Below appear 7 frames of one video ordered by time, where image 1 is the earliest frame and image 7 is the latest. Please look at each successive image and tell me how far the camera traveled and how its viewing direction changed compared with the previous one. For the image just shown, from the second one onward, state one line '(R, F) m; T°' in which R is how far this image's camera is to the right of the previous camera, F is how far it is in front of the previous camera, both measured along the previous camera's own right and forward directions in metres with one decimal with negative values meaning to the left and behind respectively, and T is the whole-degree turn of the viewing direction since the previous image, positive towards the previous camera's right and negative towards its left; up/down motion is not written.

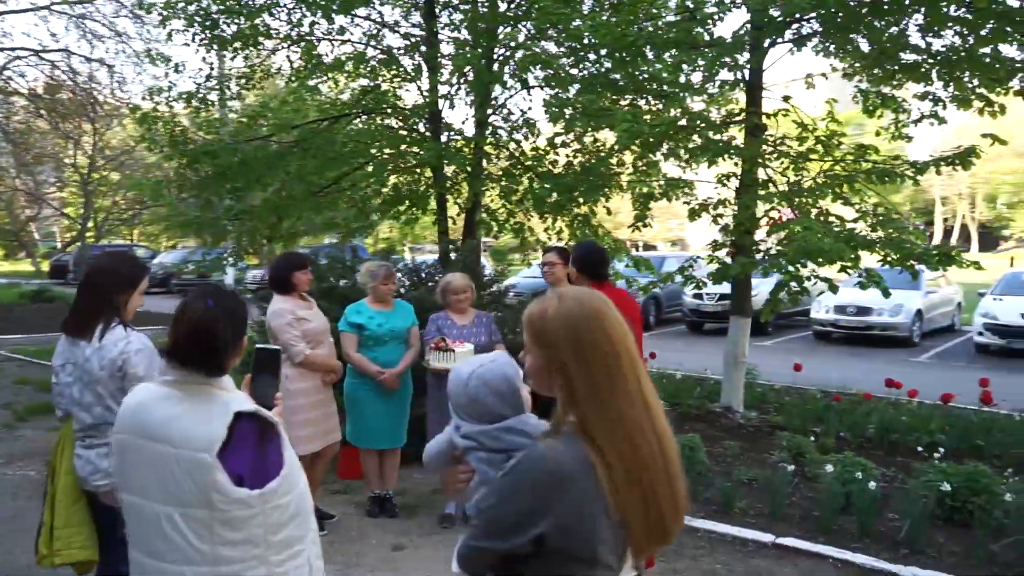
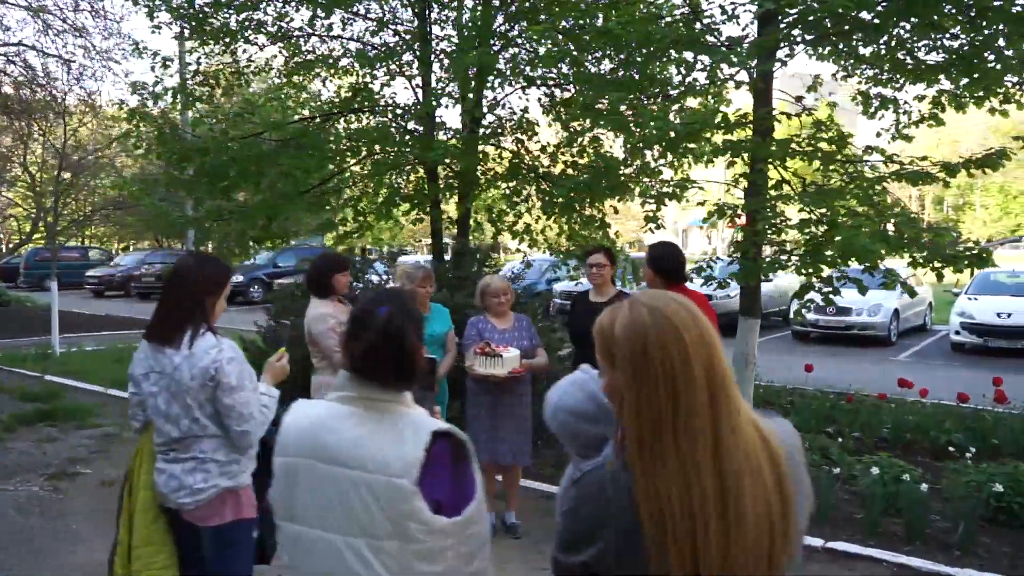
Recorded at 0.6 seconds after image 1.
(-0.5, +0.2) m; +3°
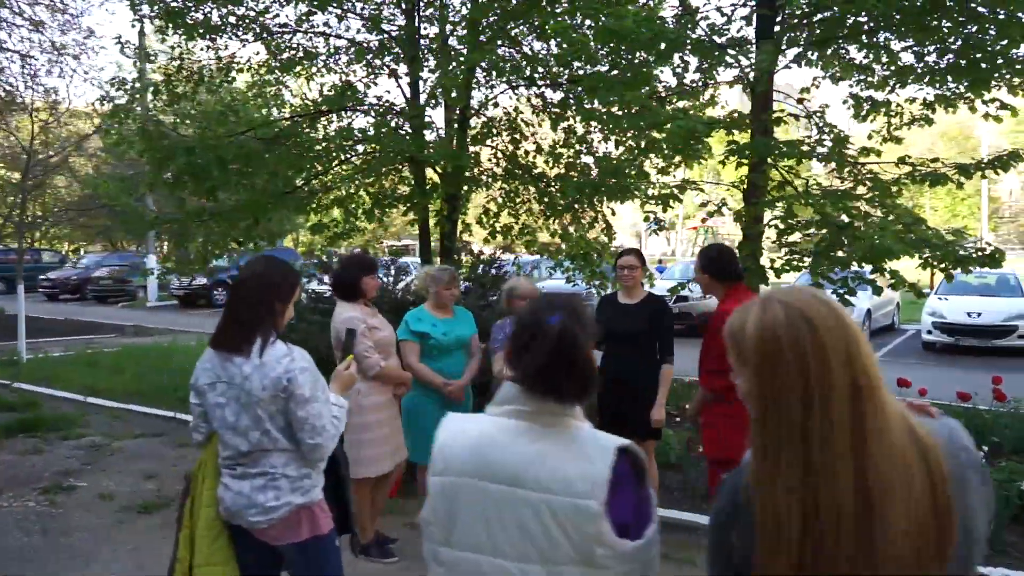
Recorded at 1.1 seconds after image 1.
(-0.4, +0.1) m; +3°
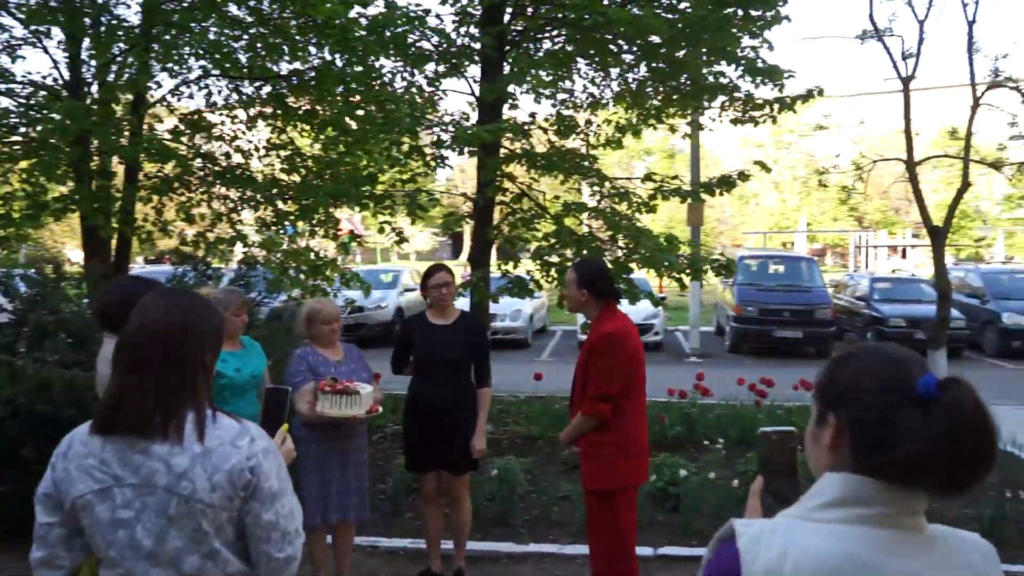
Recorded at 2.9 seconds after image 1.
(-0.9, +0.7) m; +26°
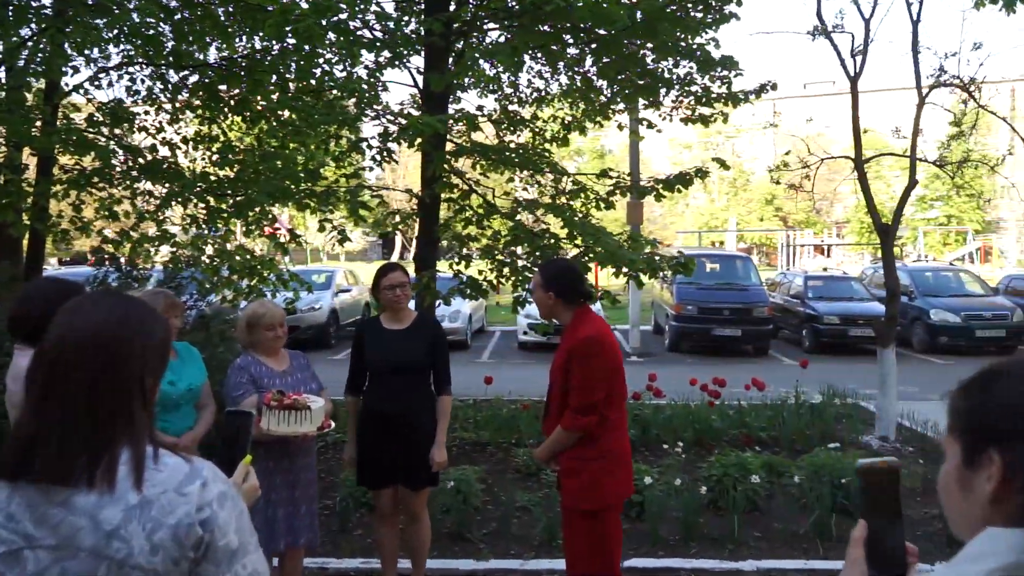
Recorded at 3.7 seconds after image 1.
(-0.1, +0.3) m; +5°
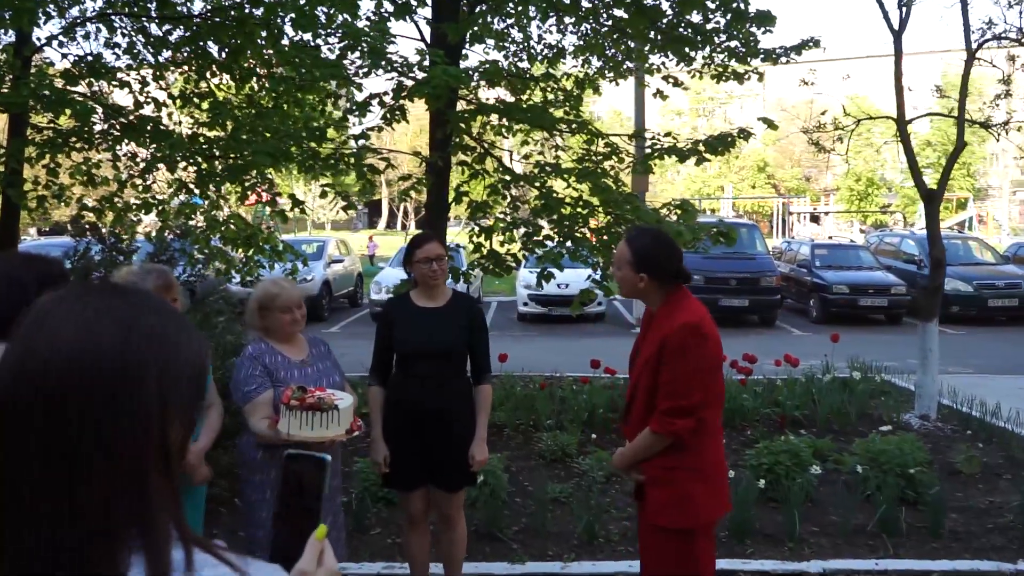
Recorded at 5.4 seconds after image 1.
(-0.3, +0.5) m; +1°
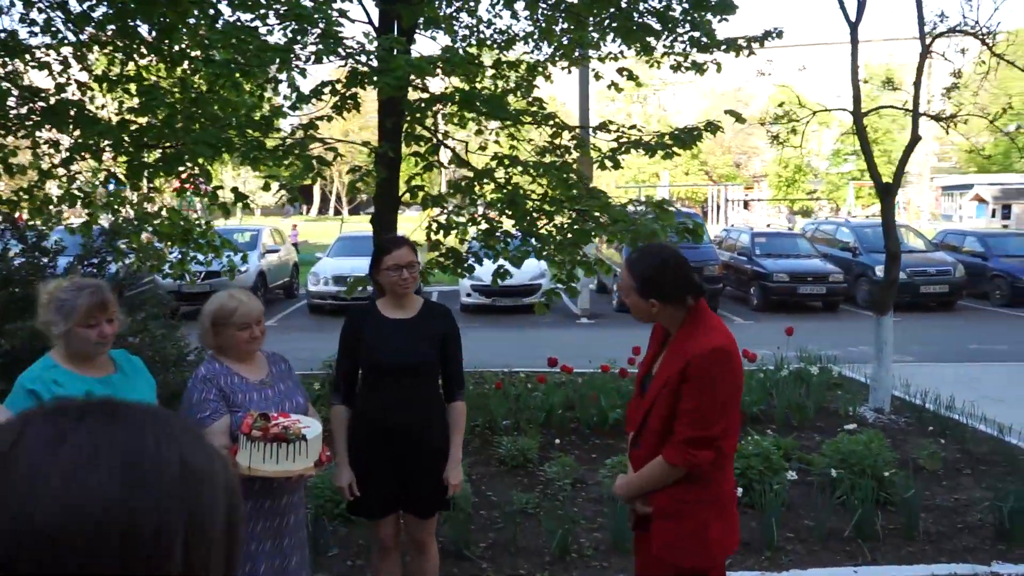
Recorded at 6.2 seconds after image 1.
(-0.2, +0.3) m; +5°
